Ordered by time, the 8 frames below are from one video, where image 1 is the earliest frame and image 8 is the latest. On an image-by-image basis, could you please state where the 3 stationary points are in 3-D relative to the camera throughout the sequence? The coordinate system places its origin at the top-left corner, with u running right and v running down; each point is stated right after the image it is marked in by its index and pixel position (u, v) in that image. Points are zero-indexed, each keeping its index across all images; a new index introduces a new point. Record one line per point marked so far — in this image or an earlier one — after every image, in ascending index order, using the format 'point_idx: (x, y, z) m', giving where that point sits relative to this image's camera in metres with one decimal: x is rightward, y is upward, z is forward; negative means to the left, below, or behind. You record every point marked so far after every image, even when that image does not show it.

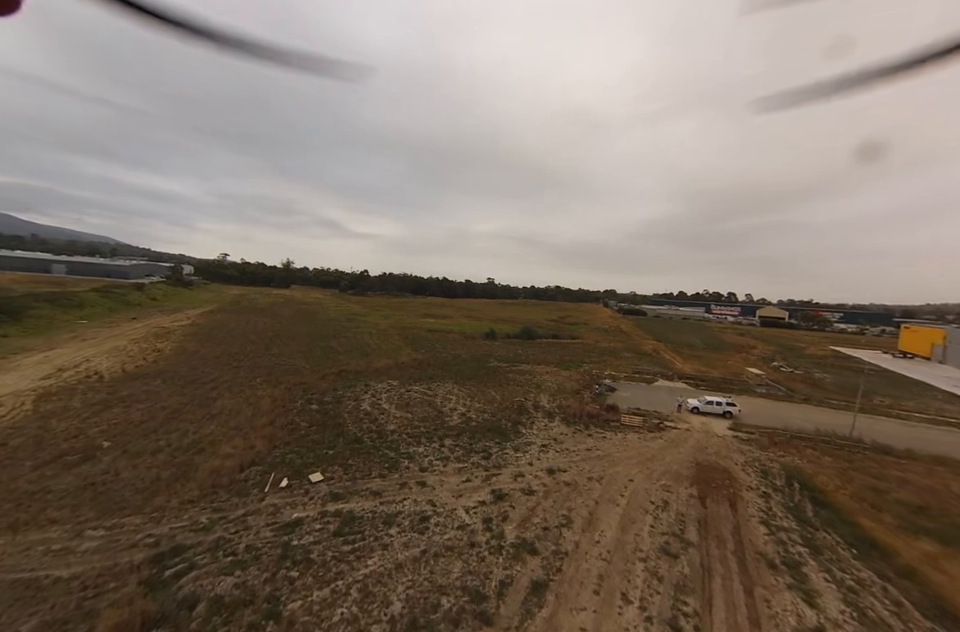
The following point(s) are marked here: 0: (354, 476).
0: (-4.2, -5.4, +12.4) m
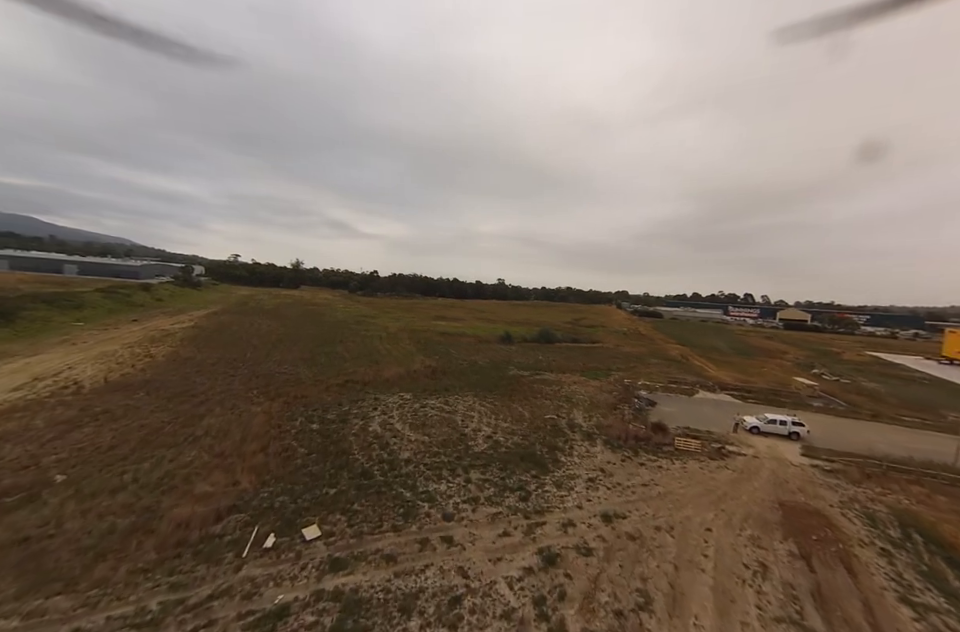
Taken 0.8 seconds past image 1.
0: (-3.1, -5.6, +9.6) m
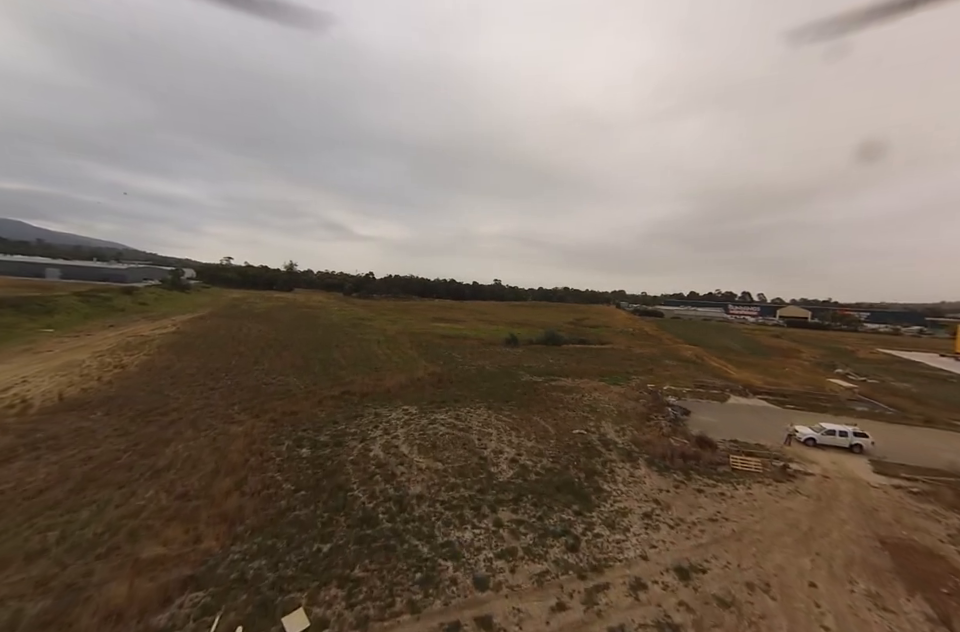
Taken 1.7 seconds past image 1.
0: (-2.1, -5.6, +6.9) m
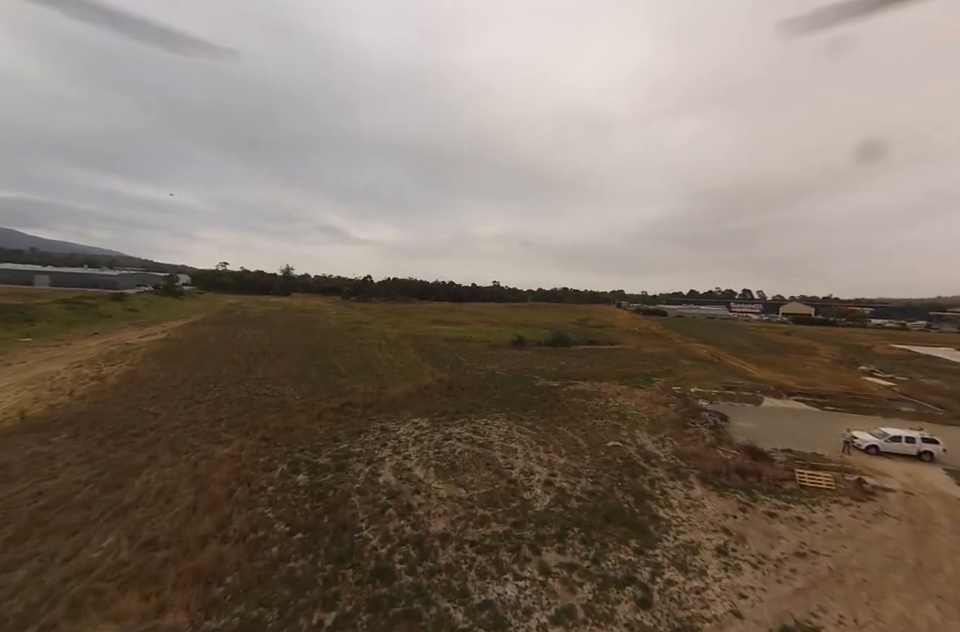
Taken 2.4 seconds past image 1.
0: (-1.2, -5.5, +4.8) m
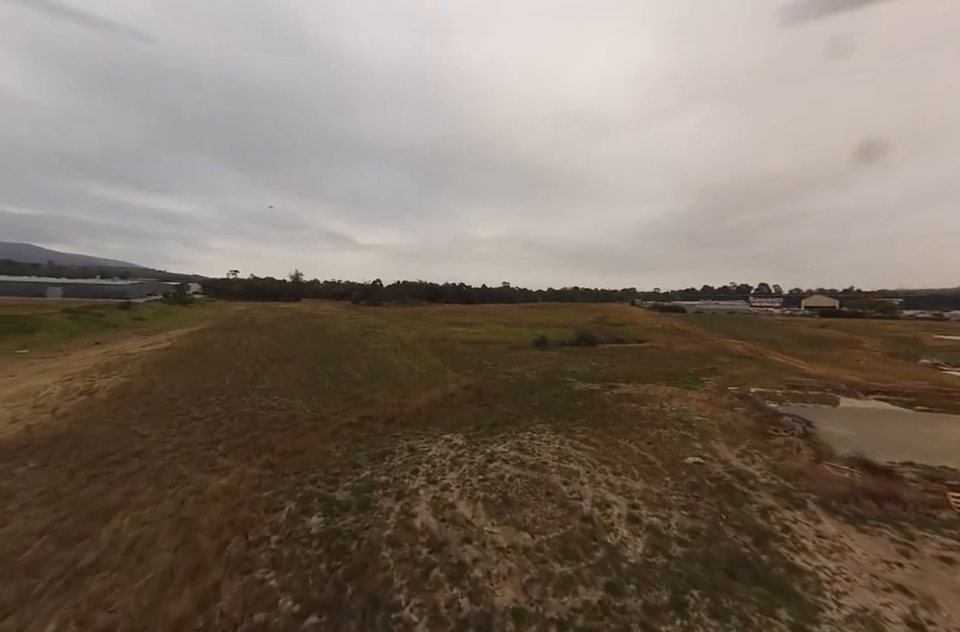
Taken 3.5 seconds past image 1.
0: (+0.3, -5.2, +2.2) m
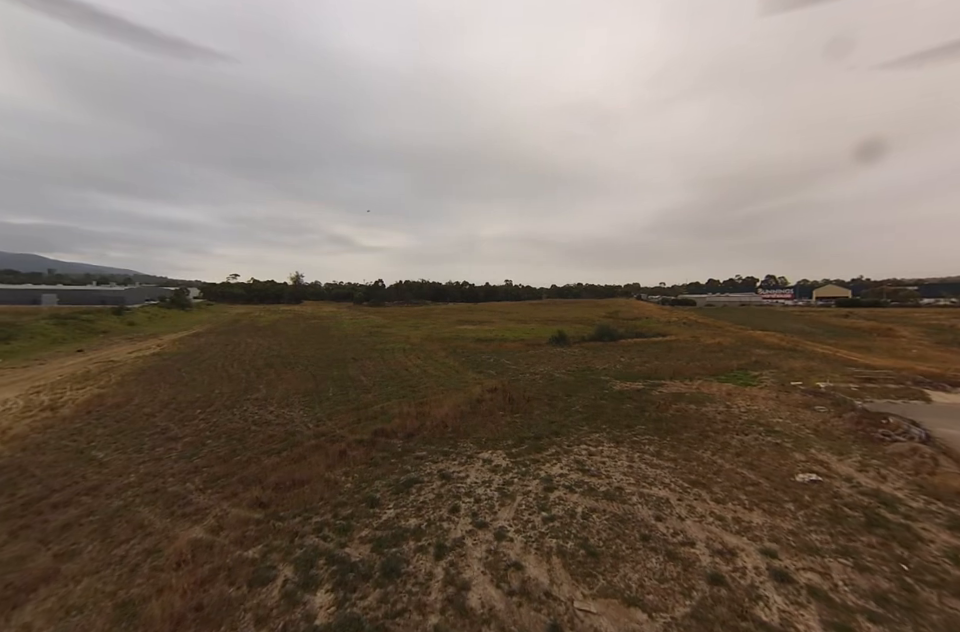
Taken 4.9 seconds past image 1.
0: (+1.6, -4.8, -0.6) m
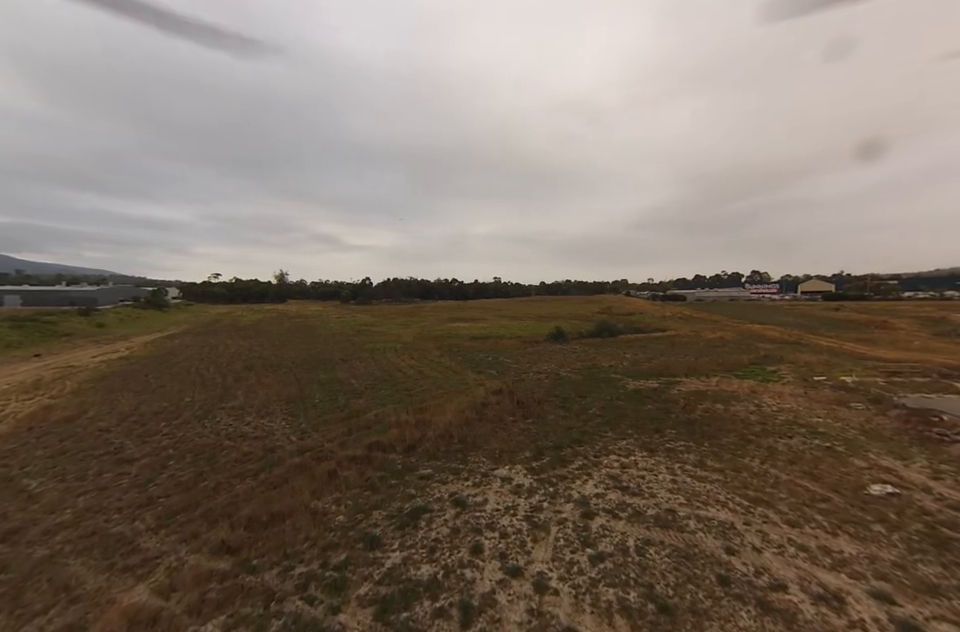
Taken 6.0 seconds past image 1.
0: (+2.4, -4.6, -2.2) m
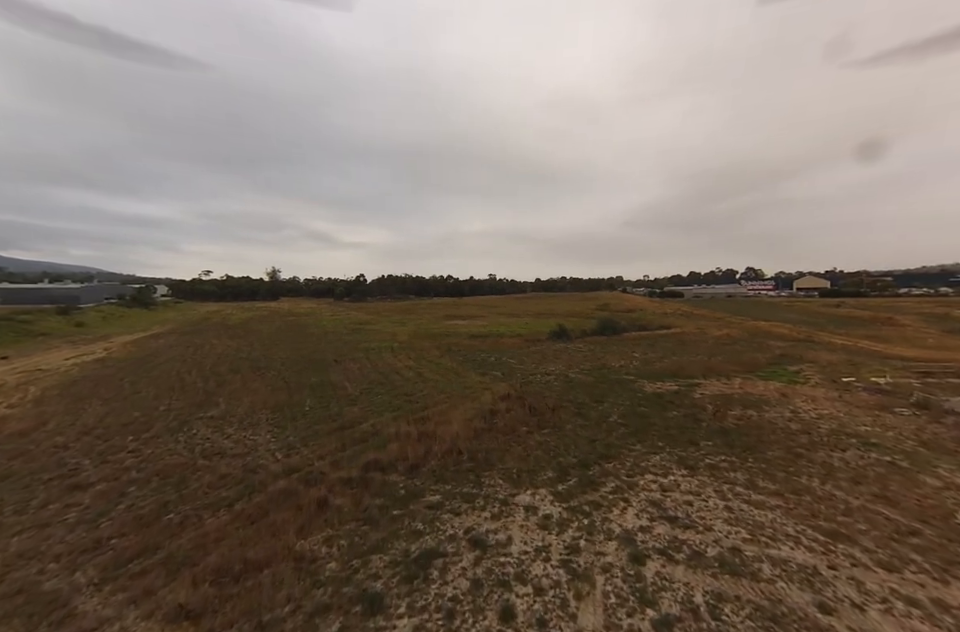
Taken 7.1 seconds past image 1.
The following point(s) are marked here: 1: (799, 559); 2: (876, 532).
0: (+3.0, -4.6, -3.6) m
1: (+5.3, -4.0, +6.2) m
2: (+7.4, -4.0, +6.9) m
